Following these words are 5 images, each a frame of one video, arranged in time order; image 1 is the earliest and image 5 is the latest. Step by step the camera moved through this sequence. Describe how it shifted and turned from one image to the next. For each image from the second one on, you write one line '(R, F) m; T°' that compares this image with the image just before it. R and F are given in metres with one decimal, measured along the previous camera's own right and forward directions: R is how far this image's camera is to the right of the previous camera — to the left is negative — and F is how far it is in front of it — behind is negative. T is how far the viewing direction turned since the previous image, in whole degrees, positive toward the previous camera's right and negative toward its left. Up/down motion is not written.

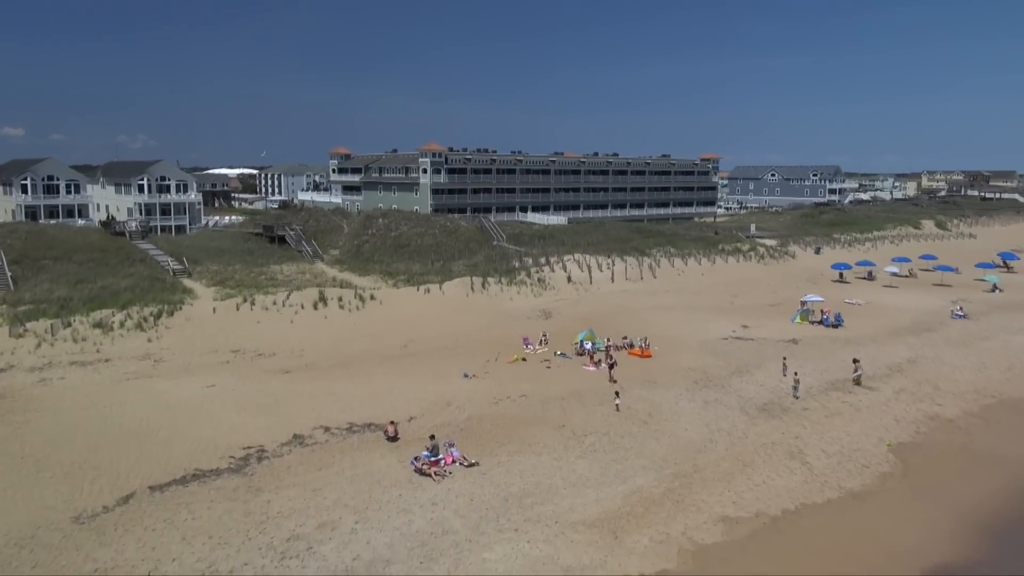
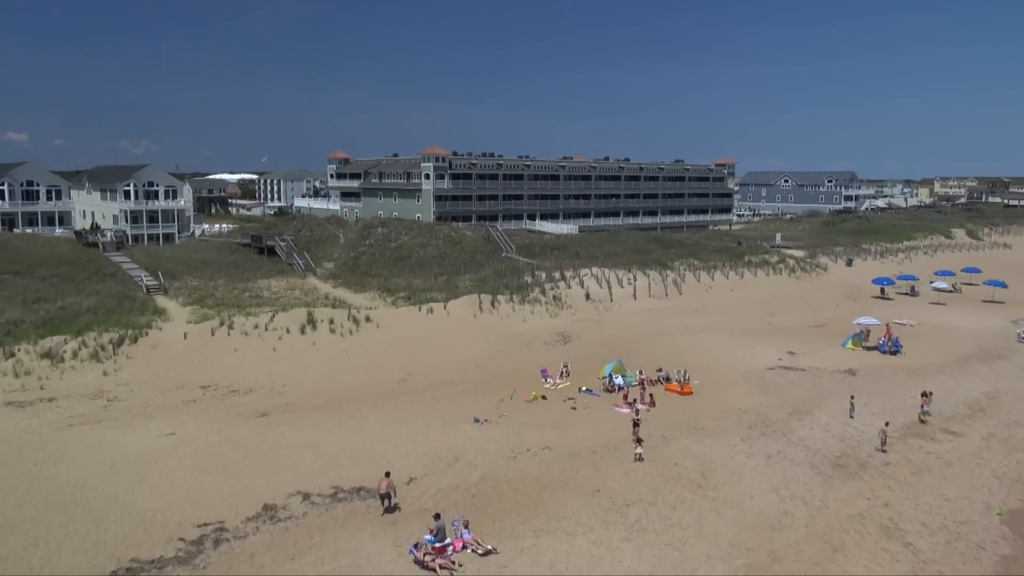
(-0.5, +4.2) m; 0°
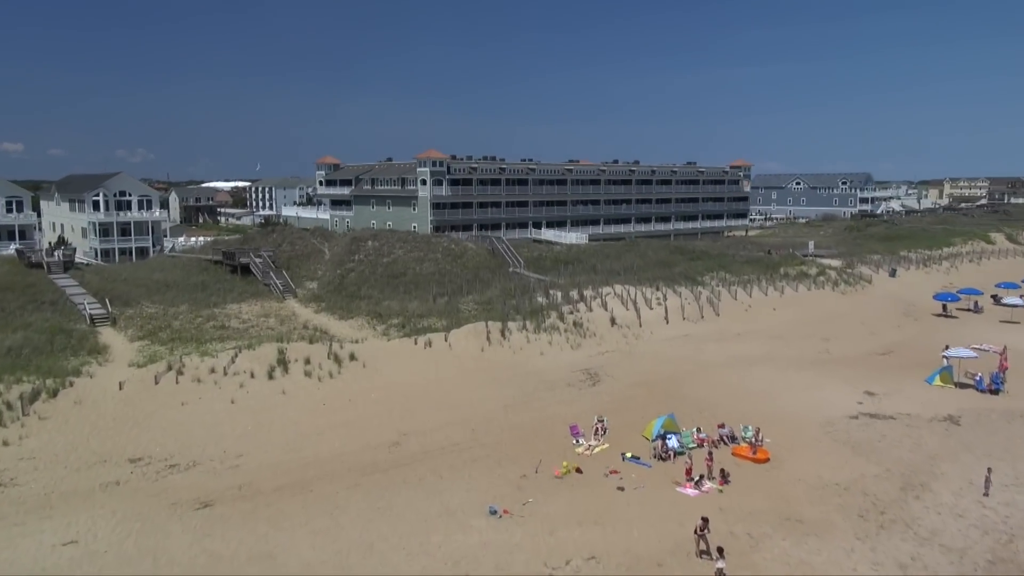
(-0.6, +5.7) m; 0°
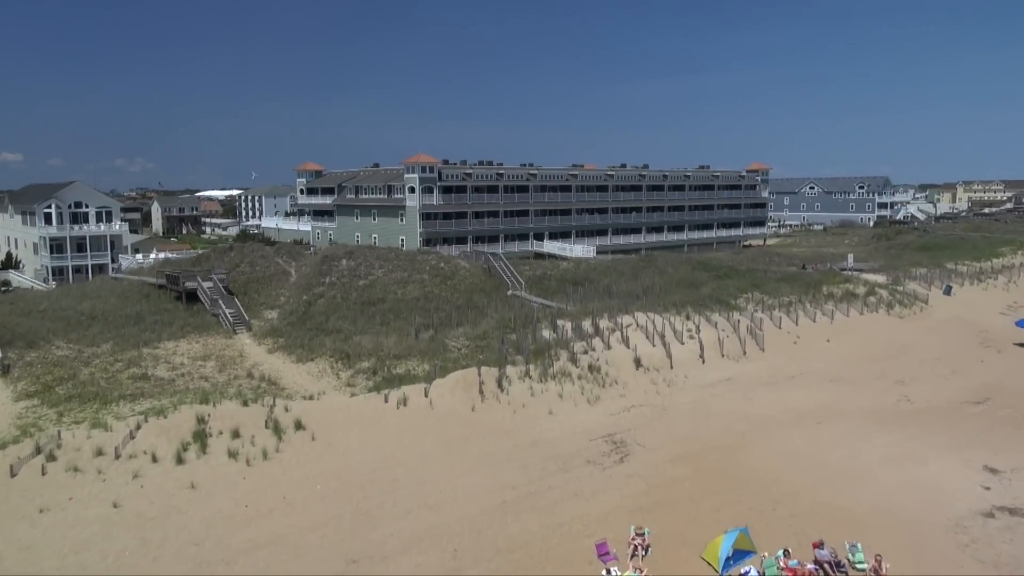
(0.0, +6.5) m; 0°
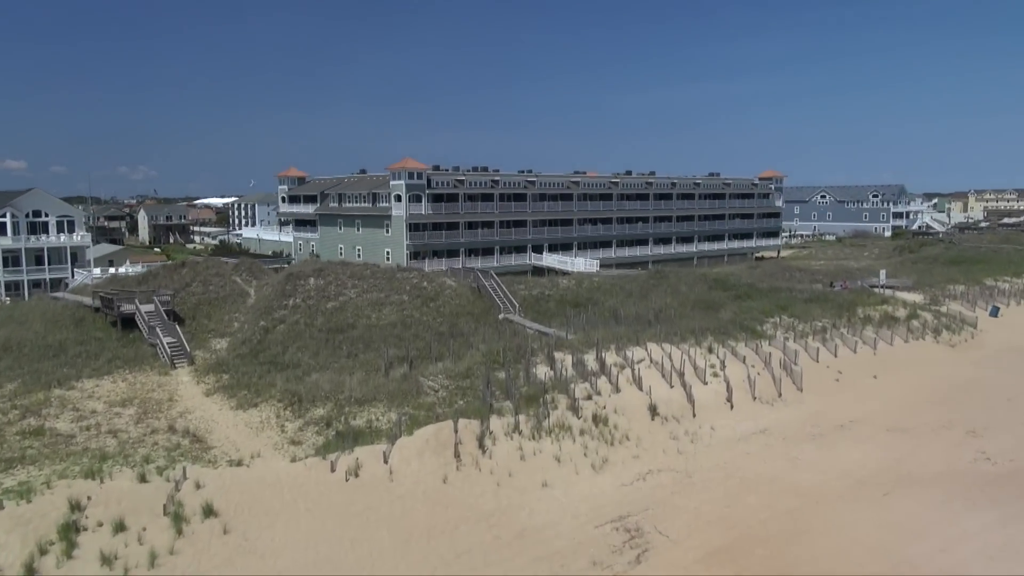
(+0.4, +4.8) m; 0°
